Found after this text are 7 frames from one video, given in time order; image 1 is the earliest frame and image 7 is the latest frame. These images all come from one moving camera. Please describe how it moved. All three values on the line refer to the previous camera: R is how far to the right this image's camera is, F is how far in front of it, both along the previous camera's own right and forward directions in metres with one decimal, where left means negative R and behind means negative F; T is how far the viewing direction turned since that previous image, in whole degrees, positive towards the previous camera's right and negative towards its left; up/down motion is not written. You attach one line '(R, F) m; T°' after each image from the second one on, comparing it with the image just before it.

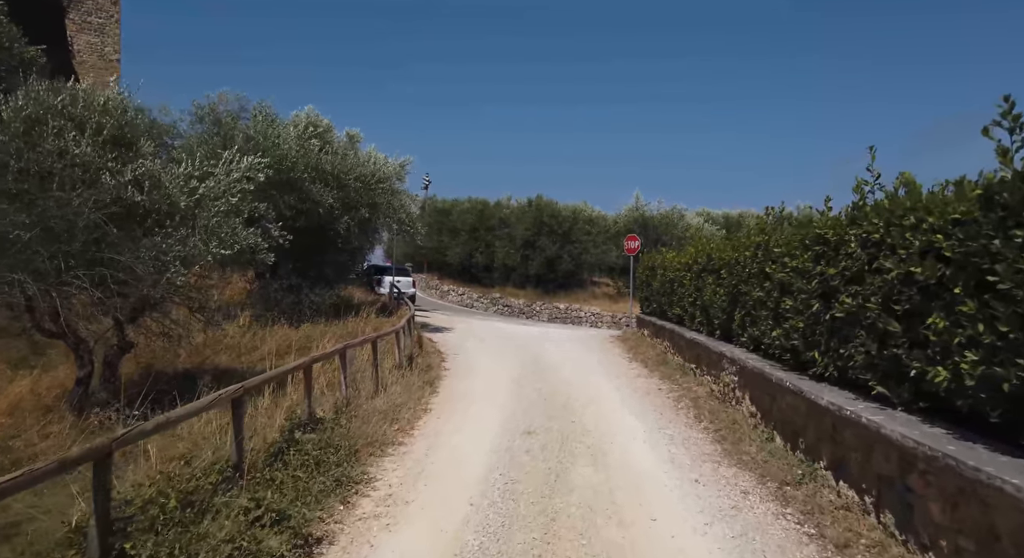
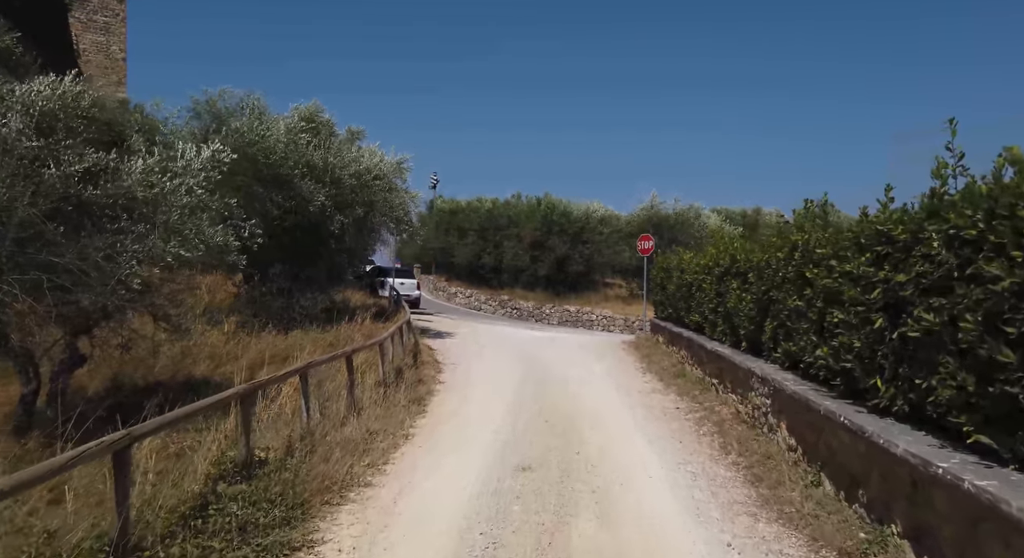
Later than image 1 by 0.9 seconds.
(+0.2, +1.1) m; -1°
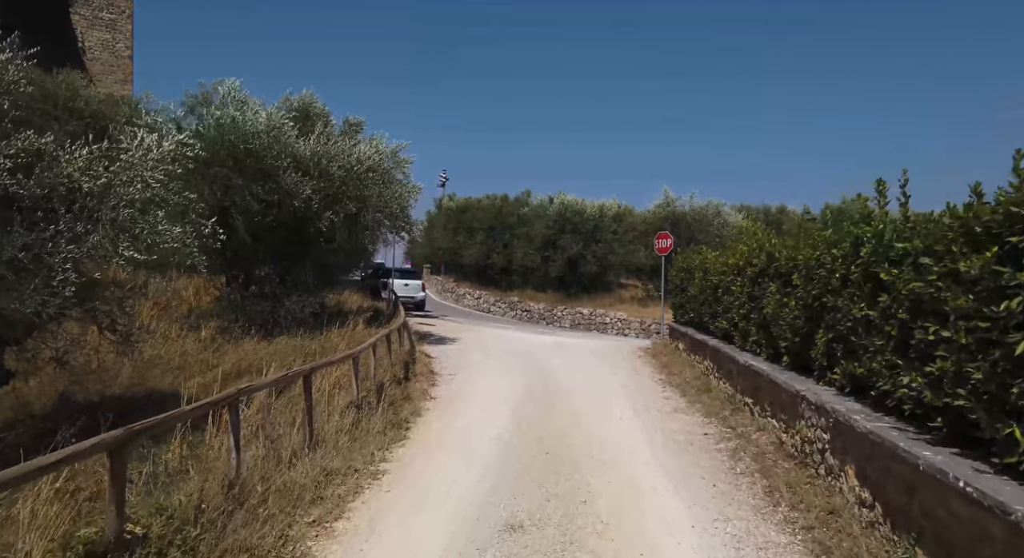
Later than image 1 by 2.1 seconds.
(+0.2, +1.3) m; -1°
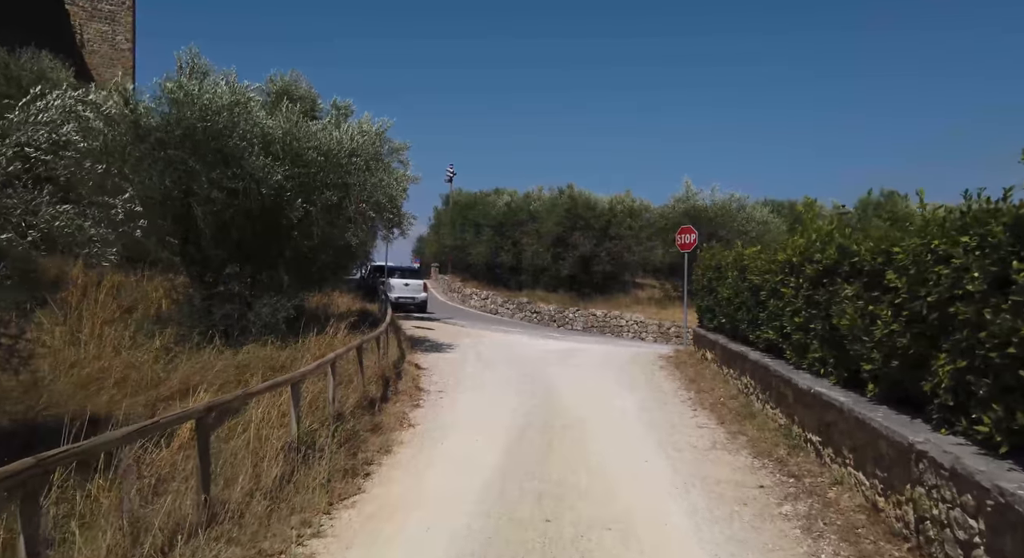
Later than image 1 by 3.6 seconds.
(+0.2, +1.8) m; -1°
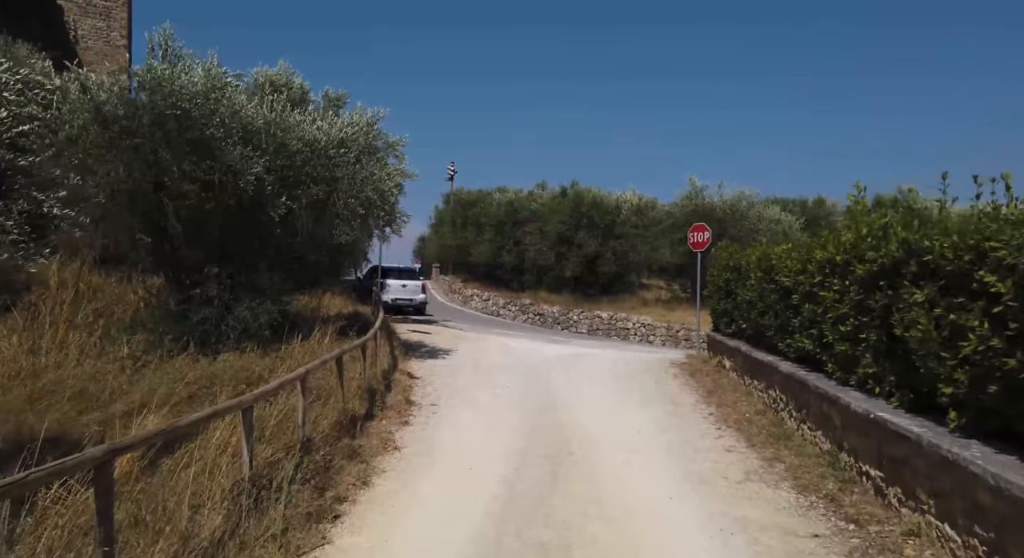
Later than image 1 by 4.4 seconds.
(0.0, +1.0) m; 0°
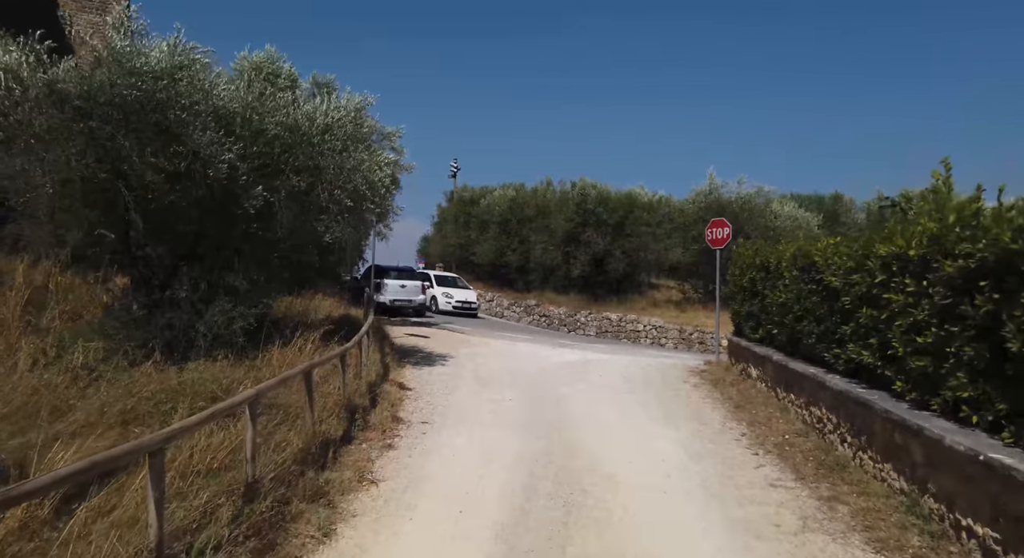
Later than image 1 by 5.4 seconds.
(0.0, +1.1) m; 0°
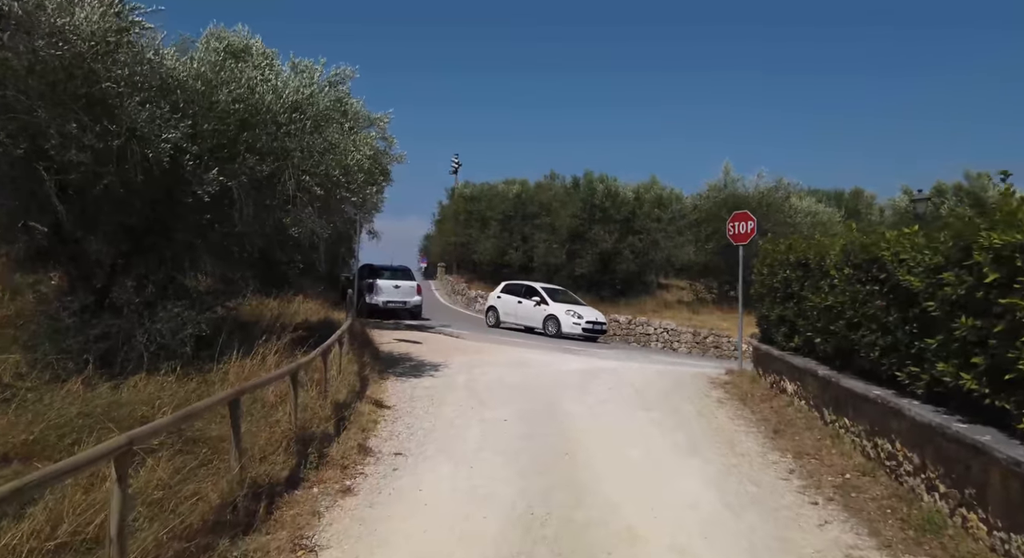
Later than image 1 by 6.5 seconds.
(+0.1, +1.4) m; 0°
